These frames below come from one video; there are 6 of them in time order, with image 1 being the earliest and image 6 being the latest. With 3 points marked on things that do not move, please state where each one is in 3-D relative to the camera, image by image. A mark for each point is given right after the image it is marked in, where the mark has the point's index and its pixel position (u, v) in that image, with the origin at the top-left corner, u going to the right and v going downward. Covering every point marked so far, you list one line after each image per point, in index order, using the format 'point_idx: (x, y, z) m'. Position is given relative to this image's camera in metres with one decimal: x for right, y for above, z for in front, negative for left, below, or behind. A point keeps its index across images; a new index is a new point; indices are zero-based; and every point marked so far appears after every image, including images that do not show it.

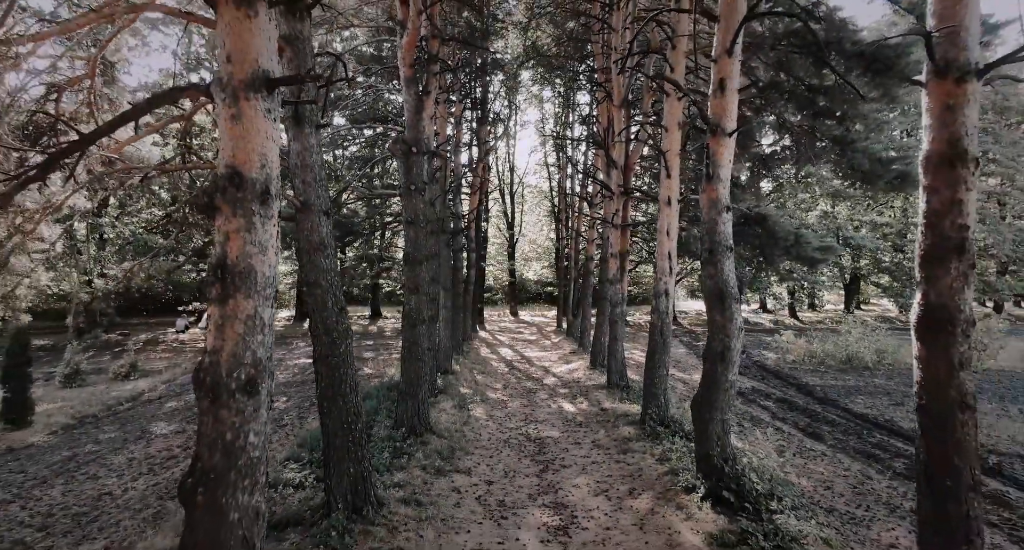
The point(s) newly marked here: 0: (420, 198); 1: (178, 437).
0: (-1.8, +1.5, +9.2) m
1: (-6.3, -3.1, +9.0) m
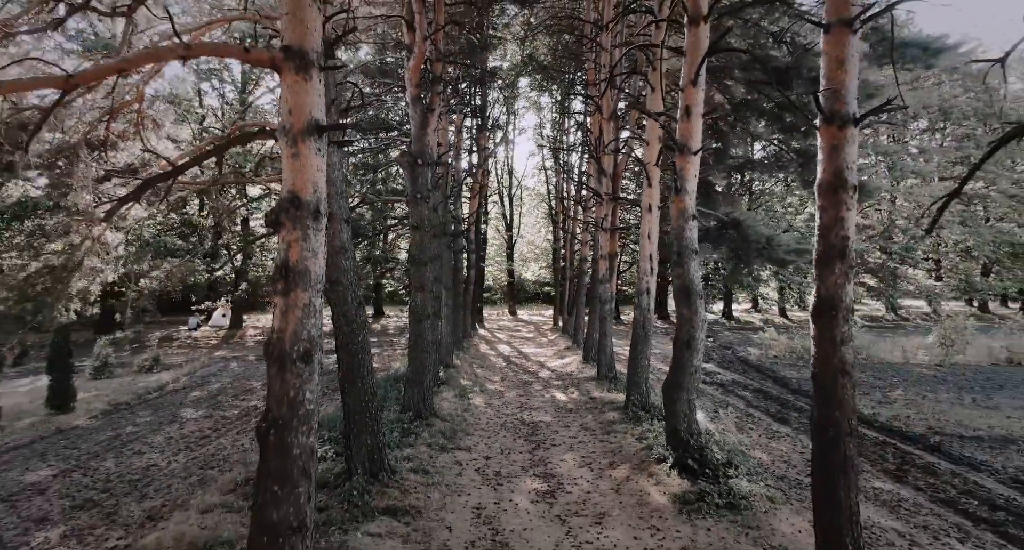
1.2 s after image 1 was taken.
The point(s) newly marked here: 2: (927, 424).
0: (-1.9, +1.5, +10.2) m
1: (-6.4, -3.0, +10.0) m
2: (+8.7, -3.1, +9.9) m
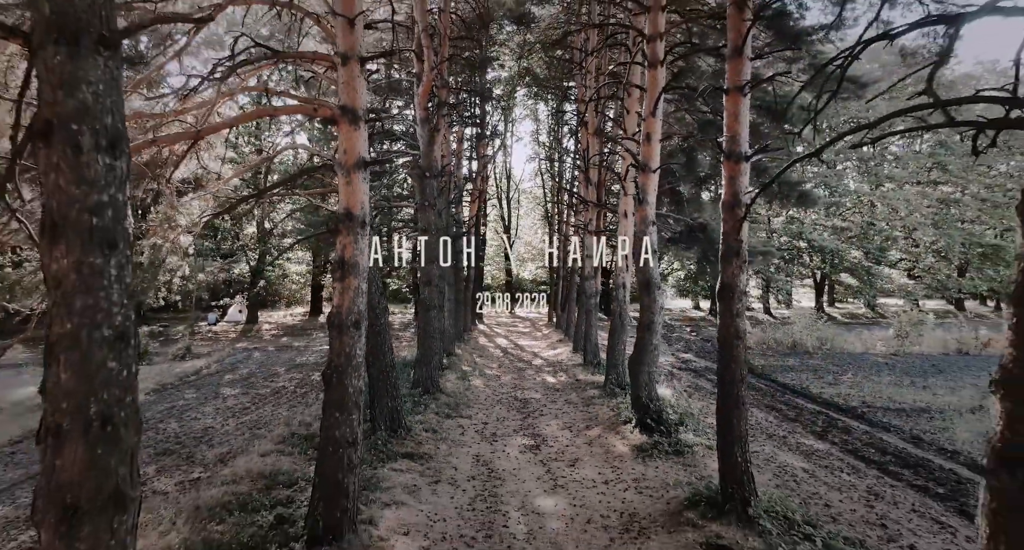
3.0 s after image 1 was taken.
0: (-2.0, +1.6, +11.9) m
1: (-6.5, -3.0, +11.6) m
2: (+8.6, -3.0, +11.5) m
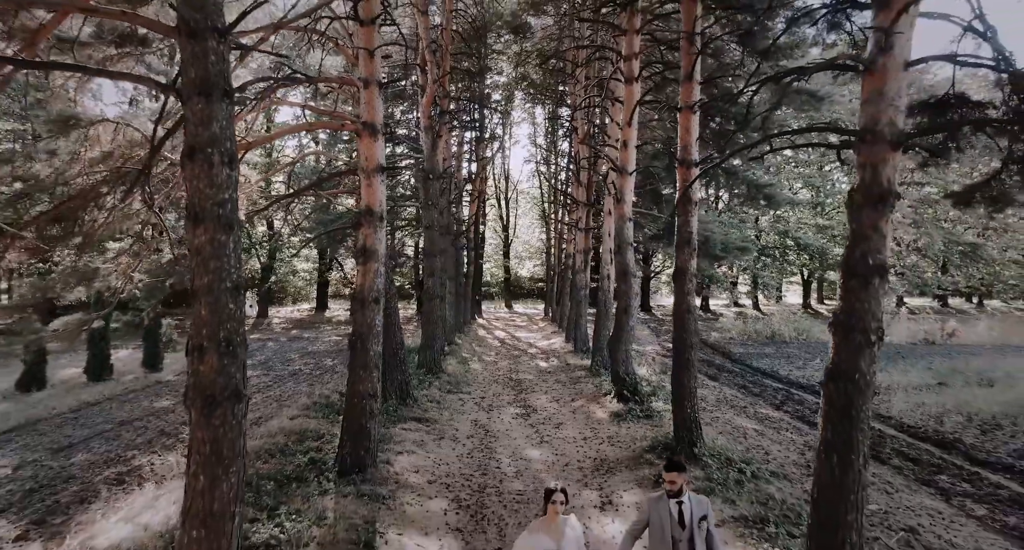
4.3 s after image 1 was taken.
0: (-2.1, +1.8, +13.1) m
1: (-6.7, -2.8, +12.9) m
2: (+8.5, -2.8, +12.8) m
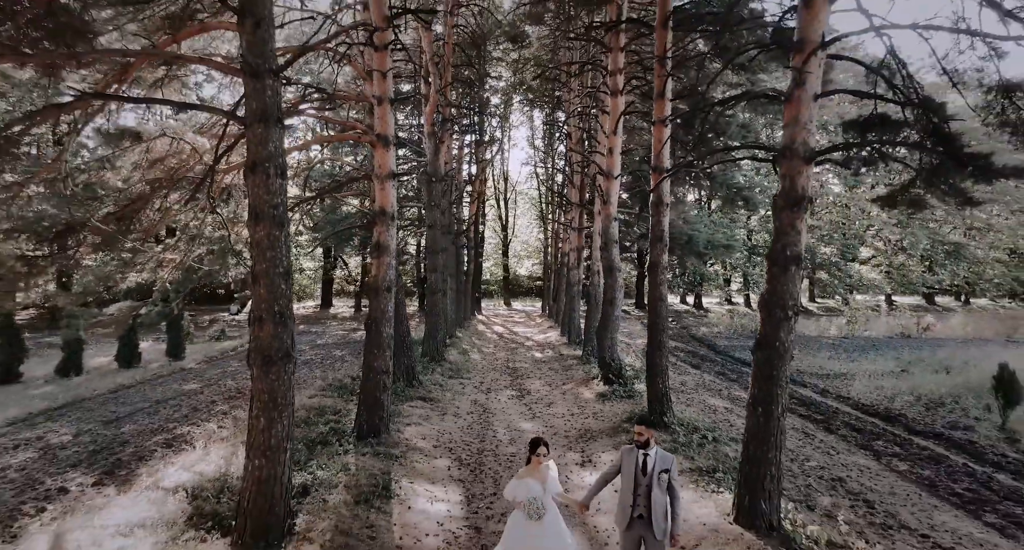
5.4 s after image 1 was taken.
0: (-2.2, +1.9, +14.1) m
1: (-6.7, -2.6, +13.9) m
2: (+8.4, -2.7, +13.8) m
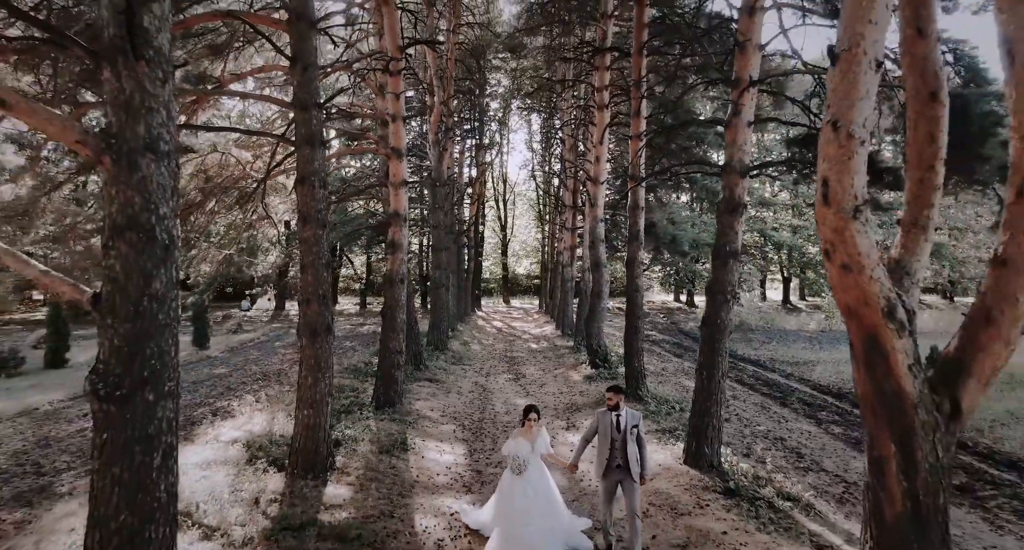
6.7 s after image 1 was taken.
0: (-2.3, +2.1, +15.4) m
1: (-6.8, -2.5, +15.1) m
2: (+8.3, -2.6, +15.1) m
